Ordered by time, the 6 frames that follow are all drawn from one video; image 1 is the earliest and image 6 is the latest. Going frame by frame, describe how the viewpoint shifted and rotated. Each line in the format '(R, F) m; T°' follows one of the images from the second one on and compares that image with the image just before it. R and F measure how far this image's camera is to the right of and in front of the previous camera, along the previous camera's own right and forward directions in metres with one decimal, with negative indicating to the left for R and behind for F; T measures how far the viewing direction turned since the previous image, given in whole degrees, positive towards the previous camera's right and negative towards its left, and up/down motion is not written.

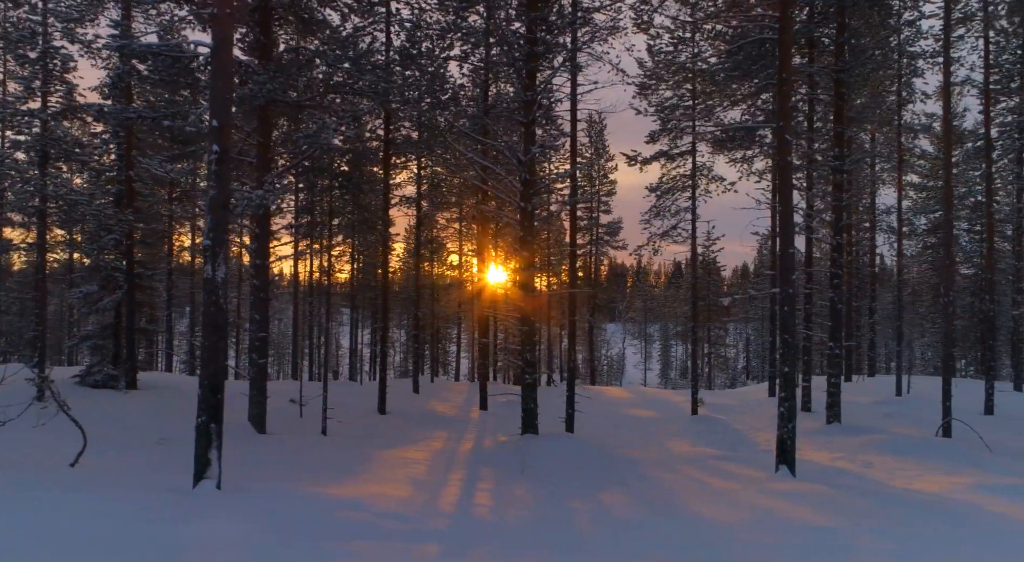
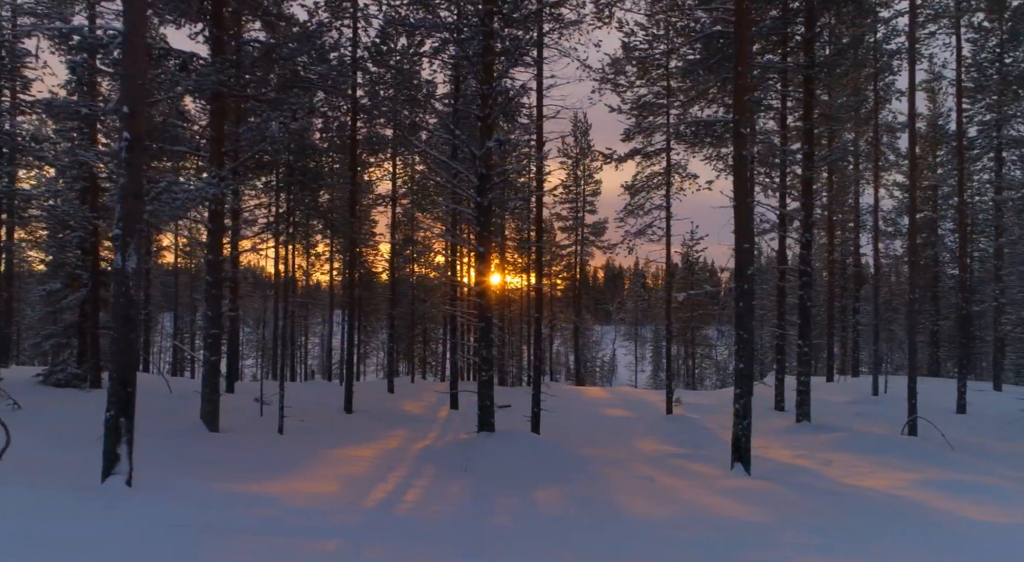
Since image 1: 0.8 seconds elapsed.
(+0.6, +0.1) m; 0°
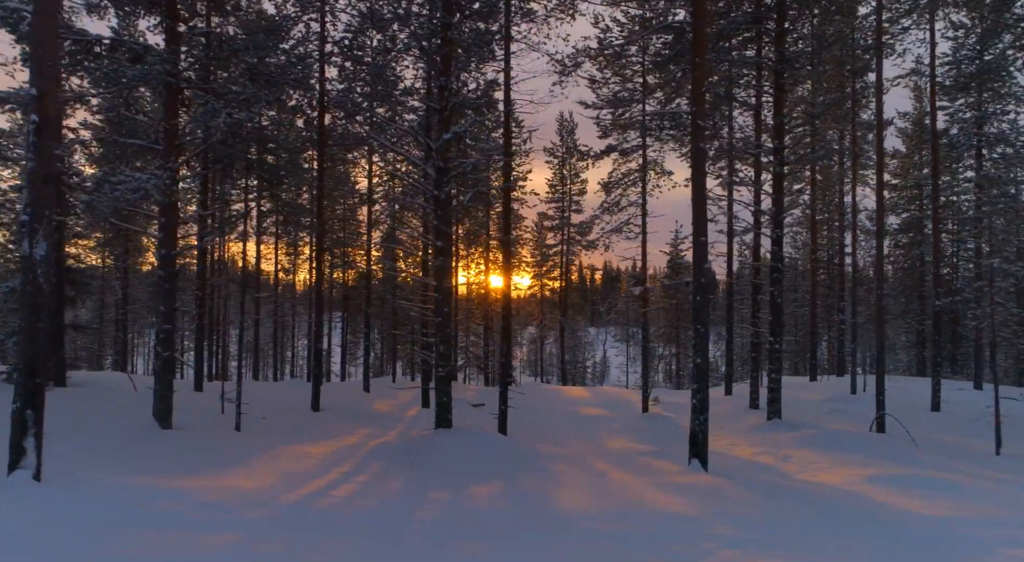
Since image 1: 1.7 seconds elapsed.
(+0.5, +0.2) m; 0°
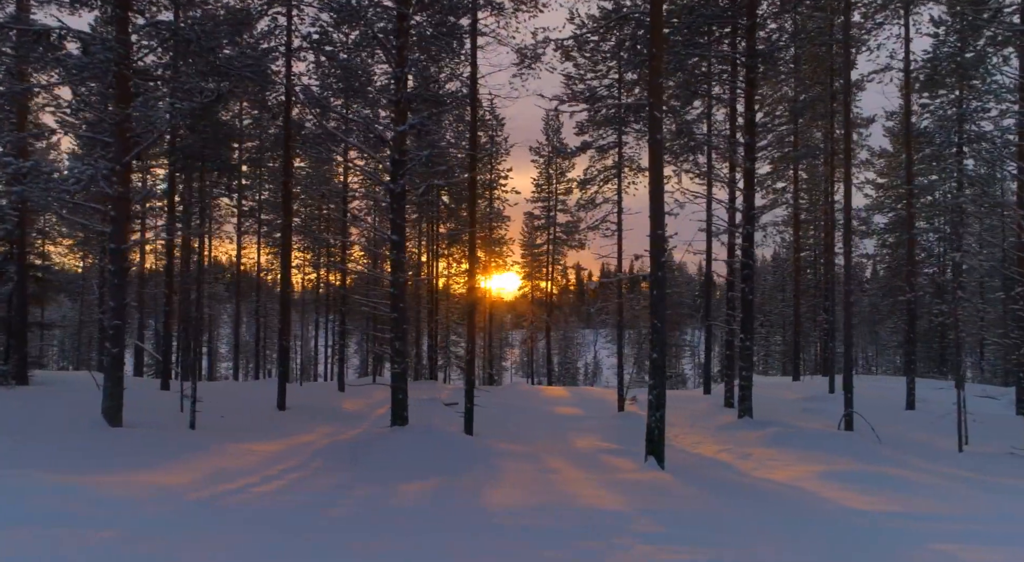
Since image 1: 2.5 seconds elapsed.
(+0.5, +0.2) m; 0°
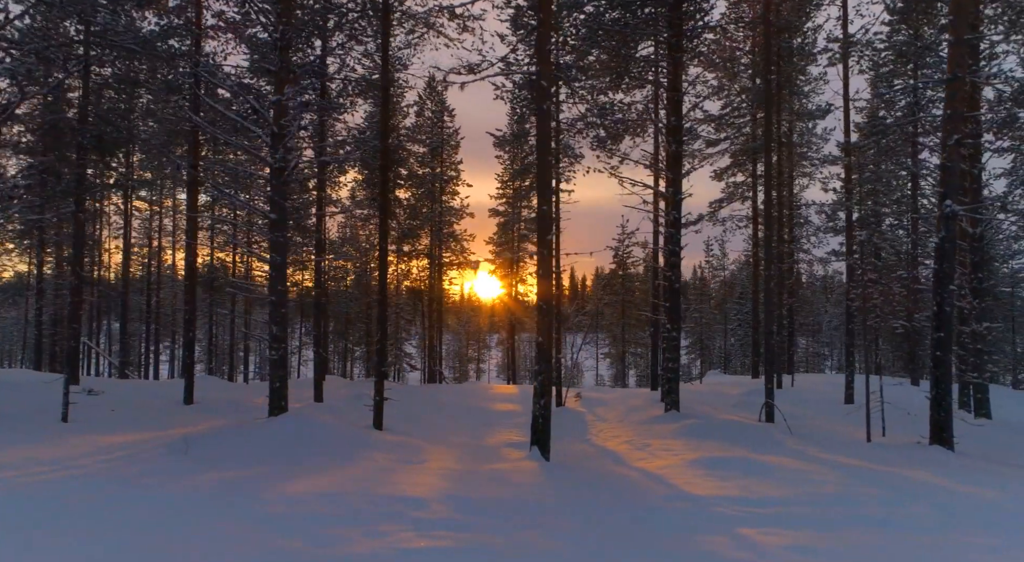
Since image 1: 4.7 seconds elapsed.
(+1.3, +0.6) m; 0°
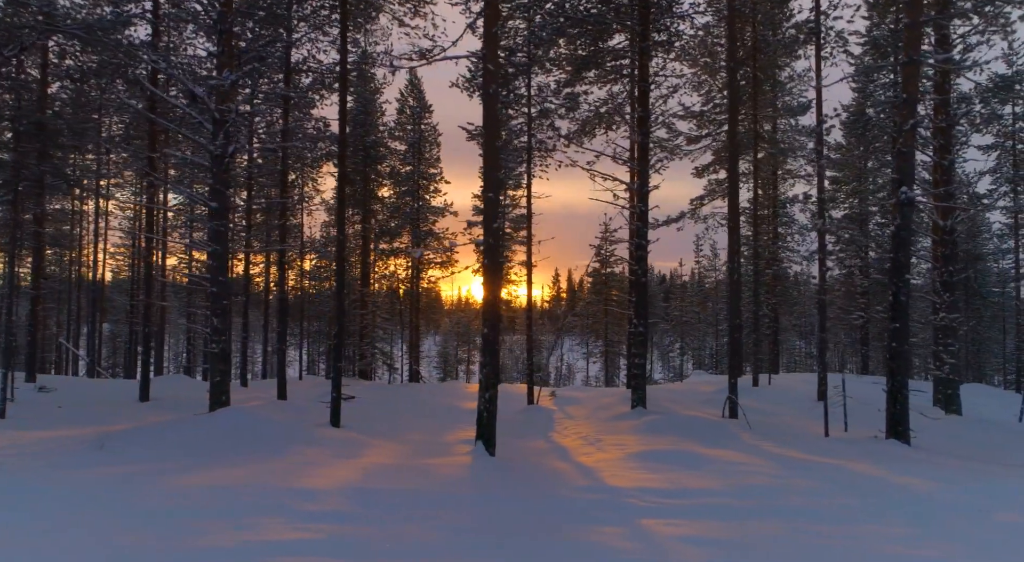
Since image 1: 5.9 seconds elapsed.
(+0.6, +0.3) m; 0°
